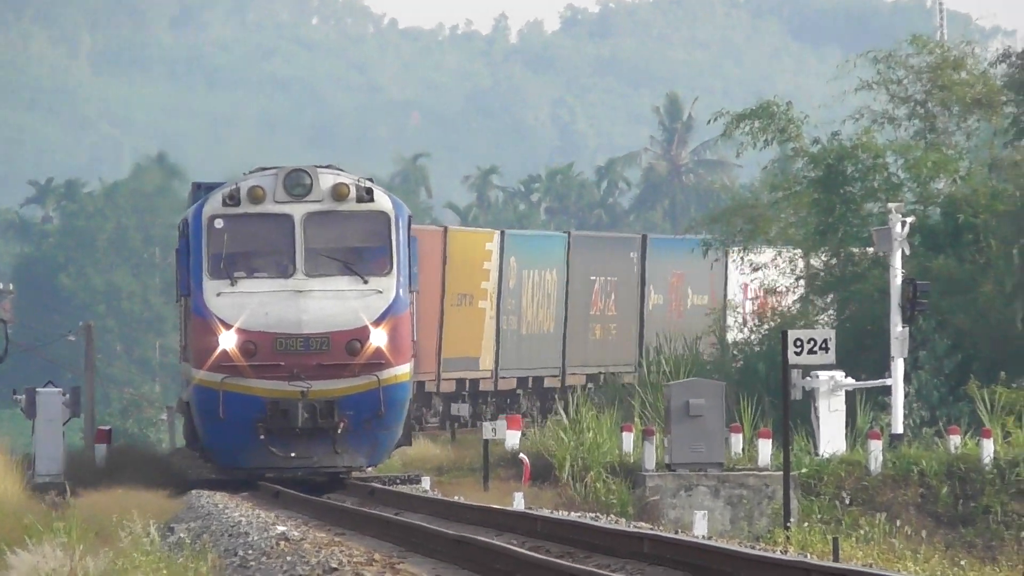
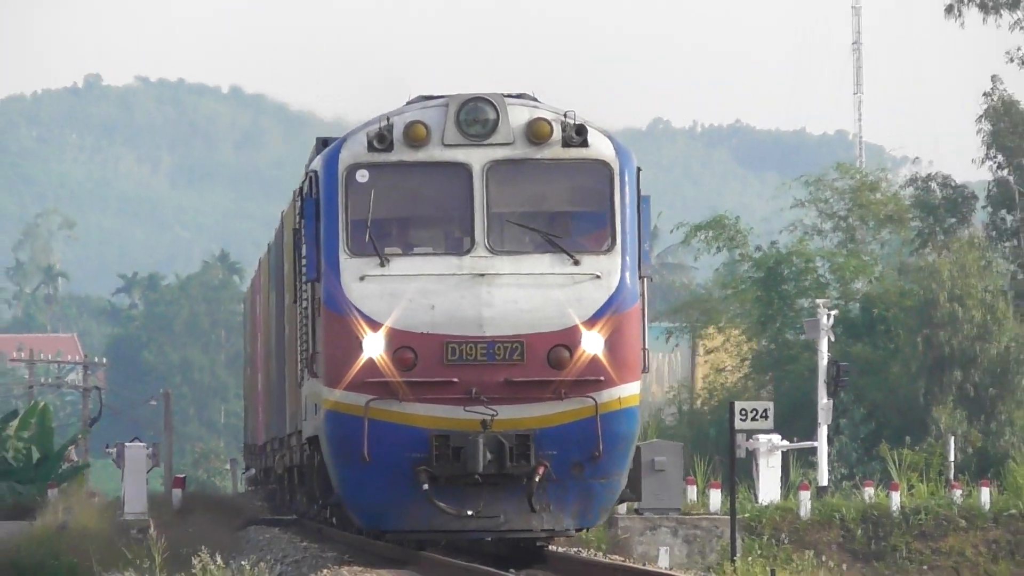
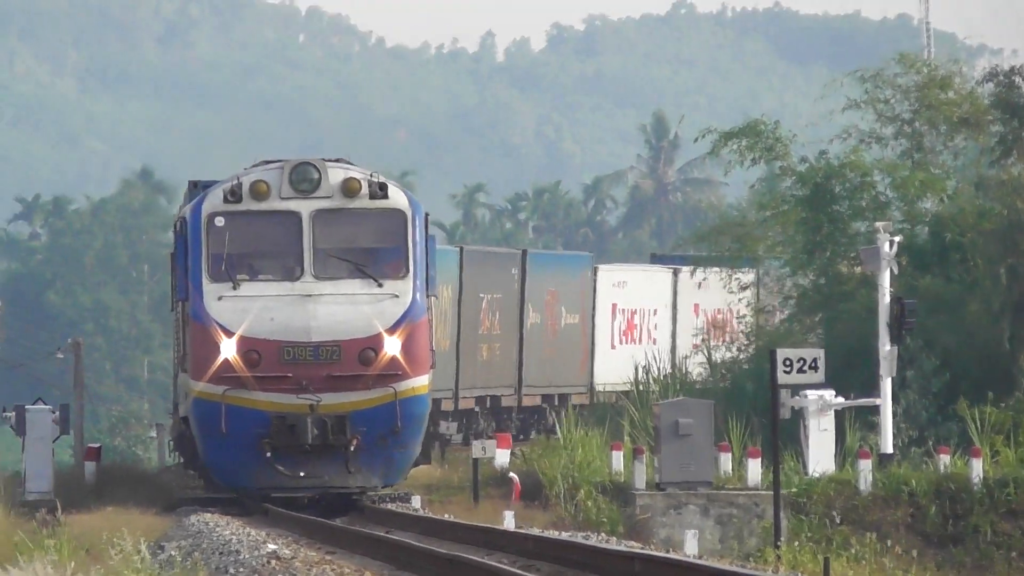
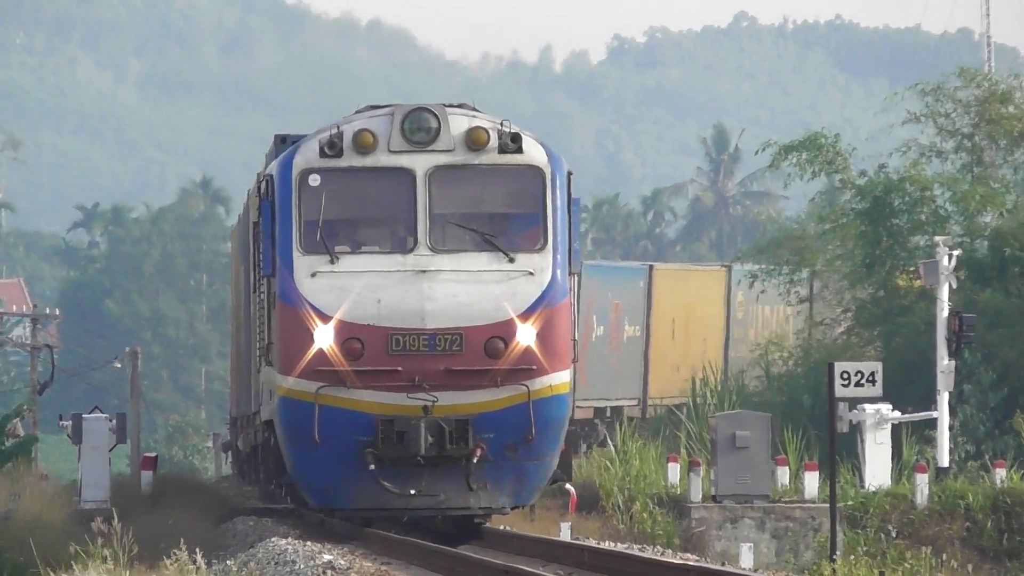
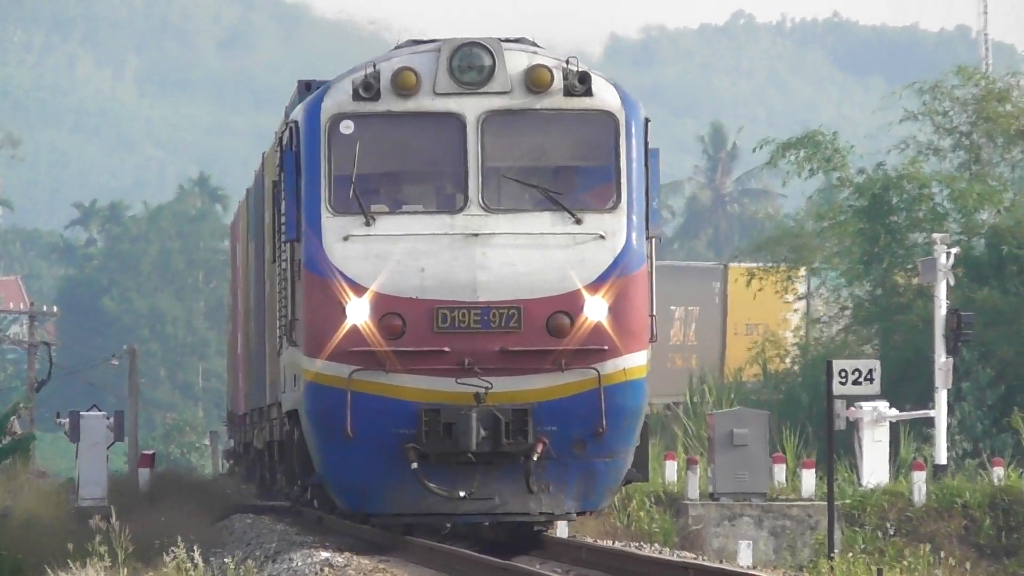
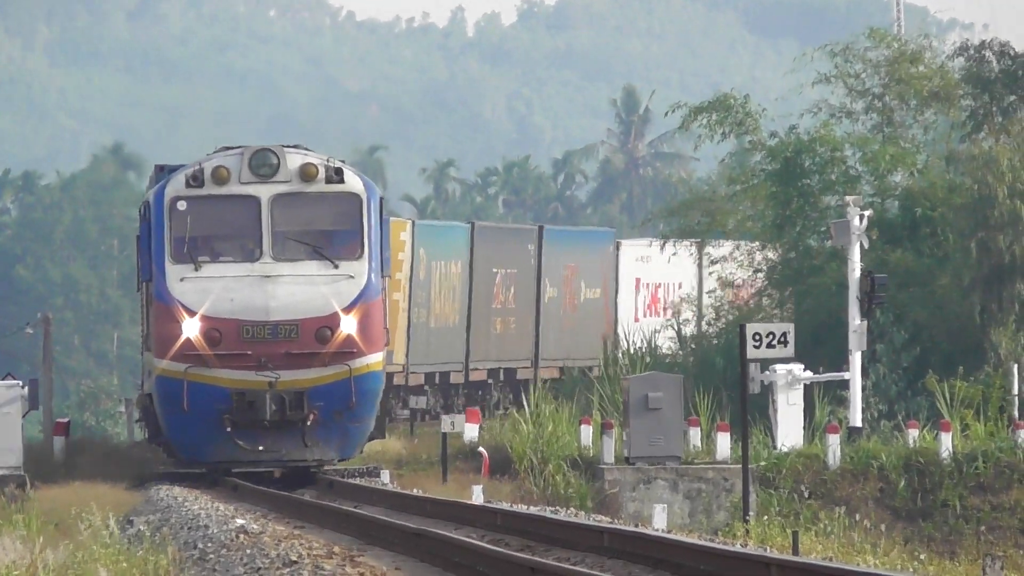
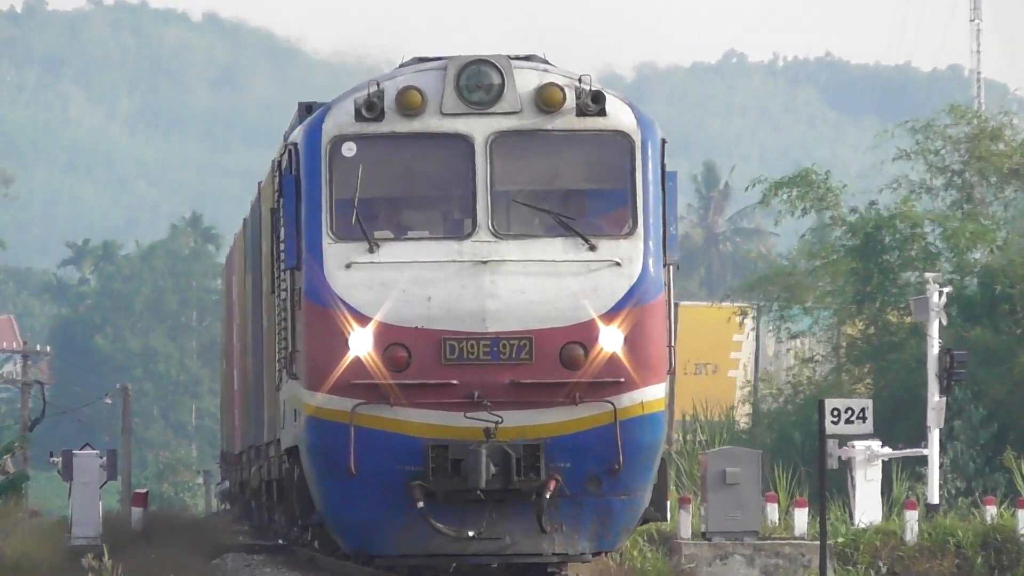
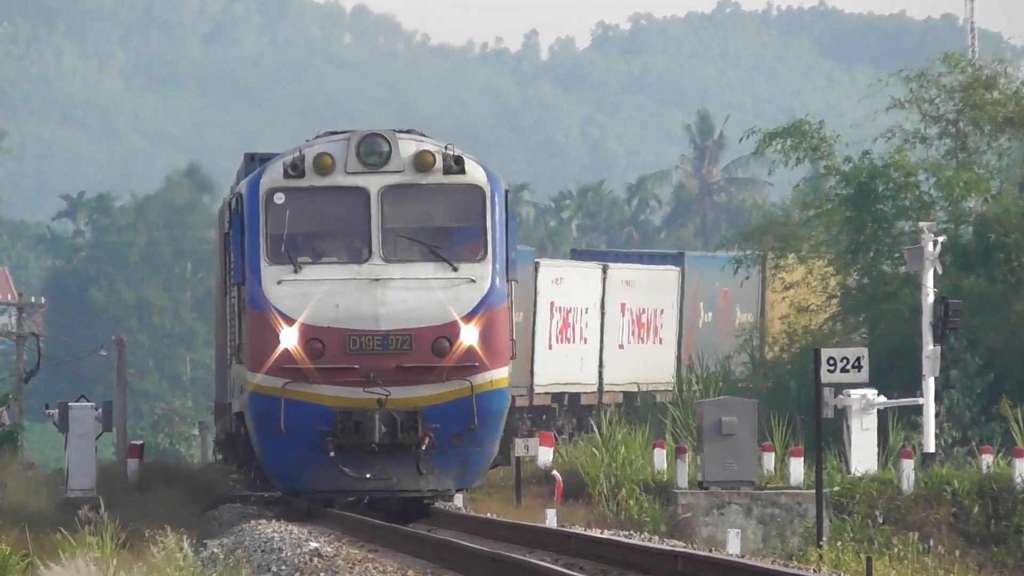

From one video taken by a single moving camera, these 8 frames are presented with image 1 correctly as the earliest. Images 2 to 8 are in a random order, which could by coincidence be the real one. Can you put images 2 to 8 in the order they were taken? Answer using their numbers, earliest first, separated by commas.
6, 3, 8, 4, 5, 7, 2
